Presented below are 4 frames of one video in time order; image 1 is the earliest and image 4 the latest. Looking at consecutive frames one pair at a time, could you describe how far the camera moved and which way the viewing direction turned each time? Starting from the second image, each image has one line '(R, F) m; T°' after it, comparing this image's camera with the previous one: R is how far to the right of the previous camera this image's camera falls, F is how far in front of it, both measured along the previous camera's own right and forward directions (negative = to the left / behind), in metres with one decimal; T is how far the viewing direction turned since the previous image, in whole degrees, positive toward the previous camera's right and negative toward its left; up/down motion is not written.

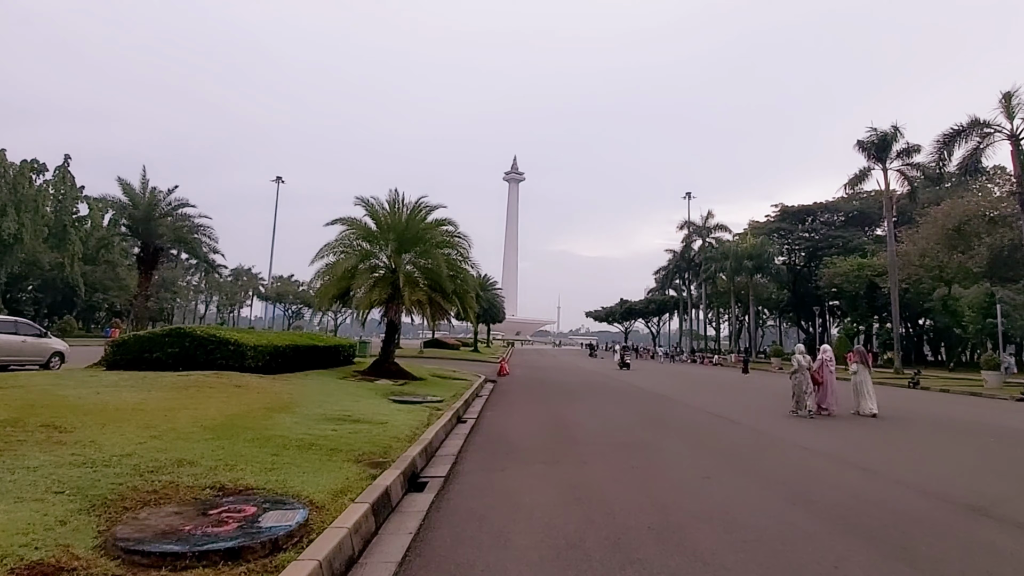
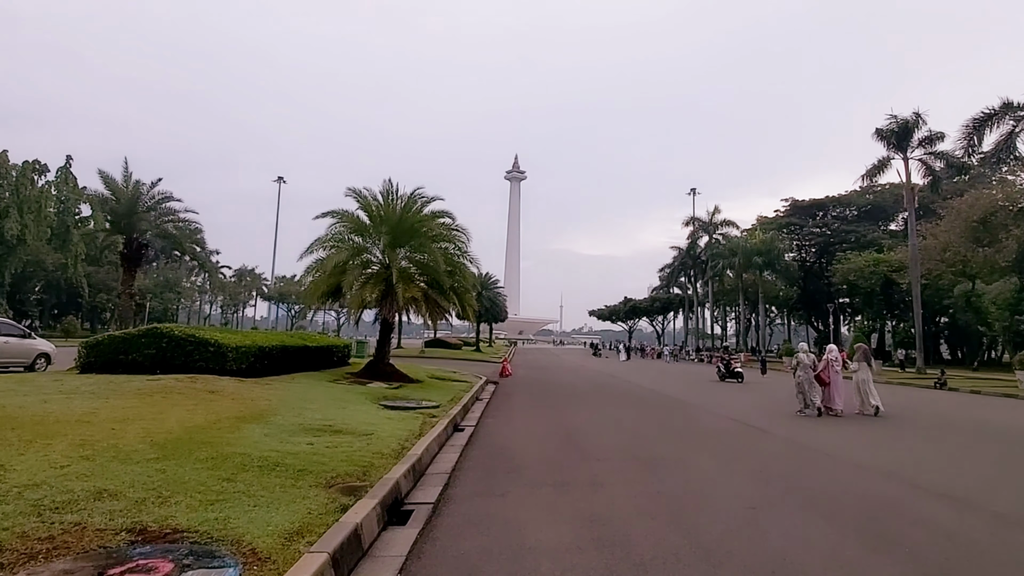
(0.0, +1.1) m; 0°
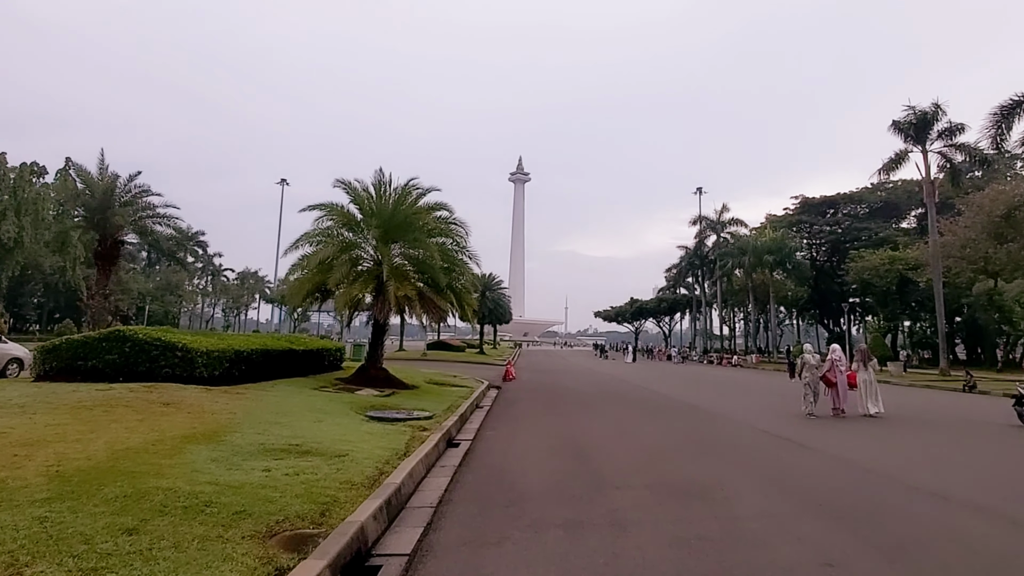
(+0.1, +1.3) m; 0°
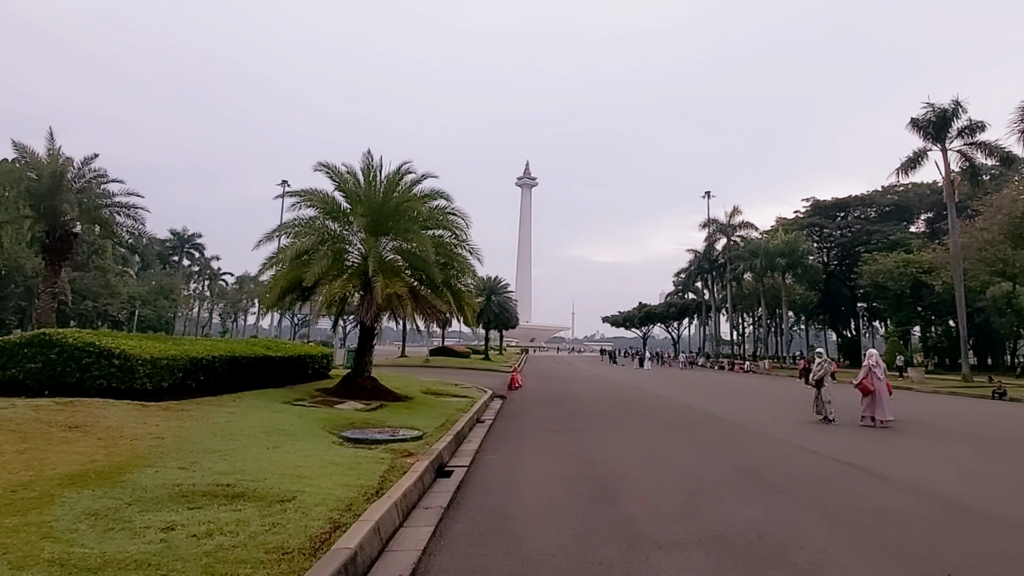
(0.0, +1.8) m; -1°
